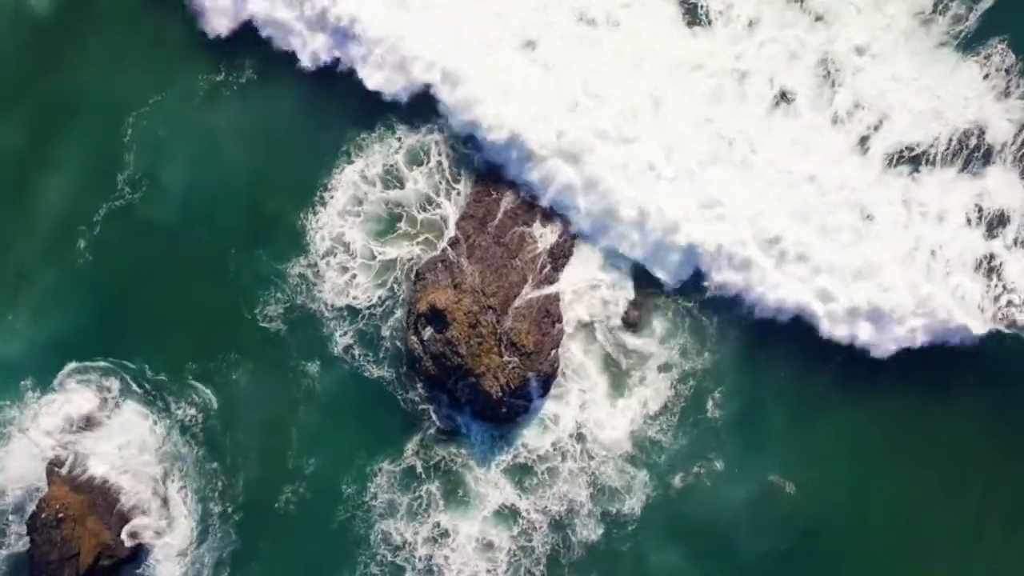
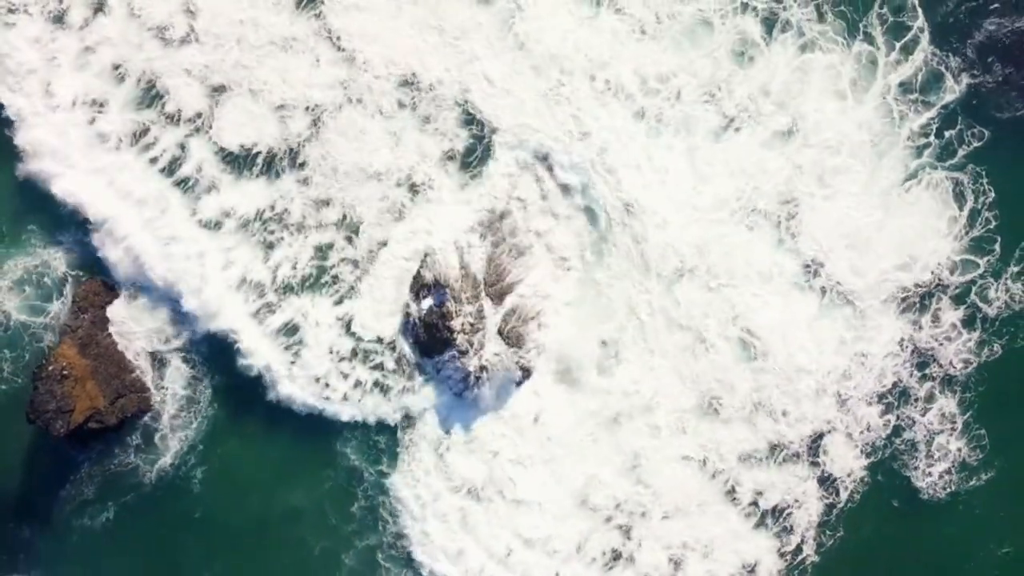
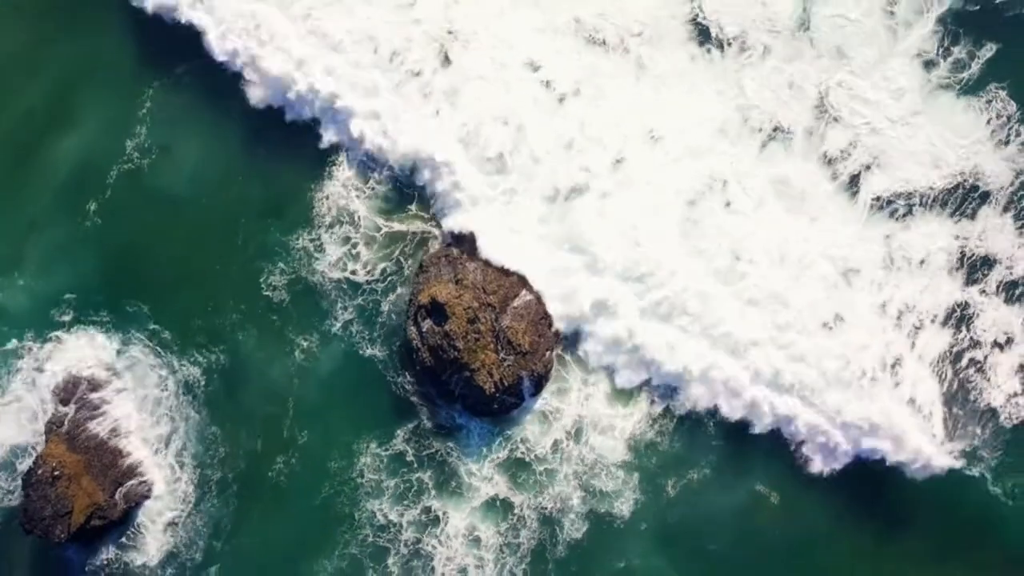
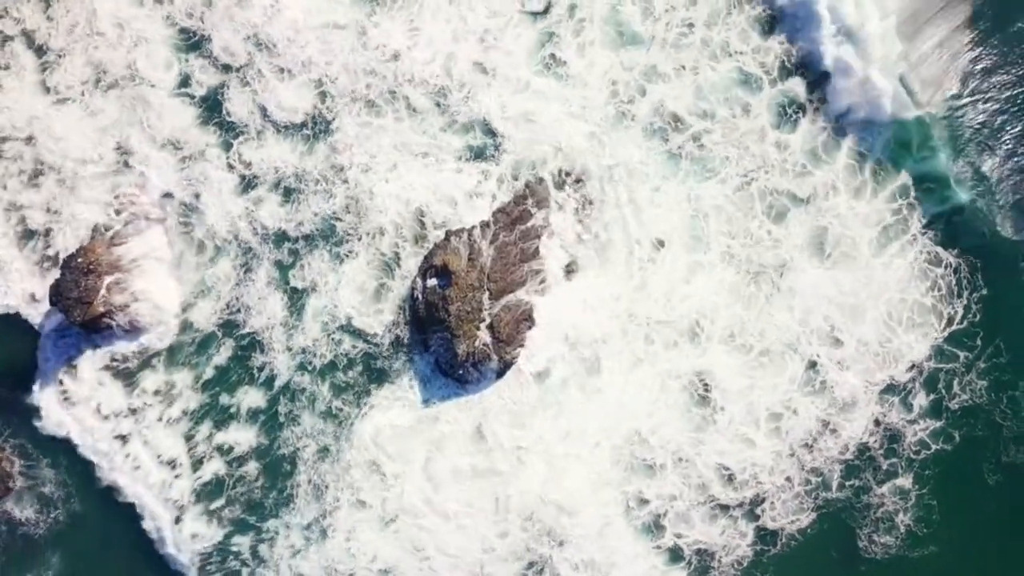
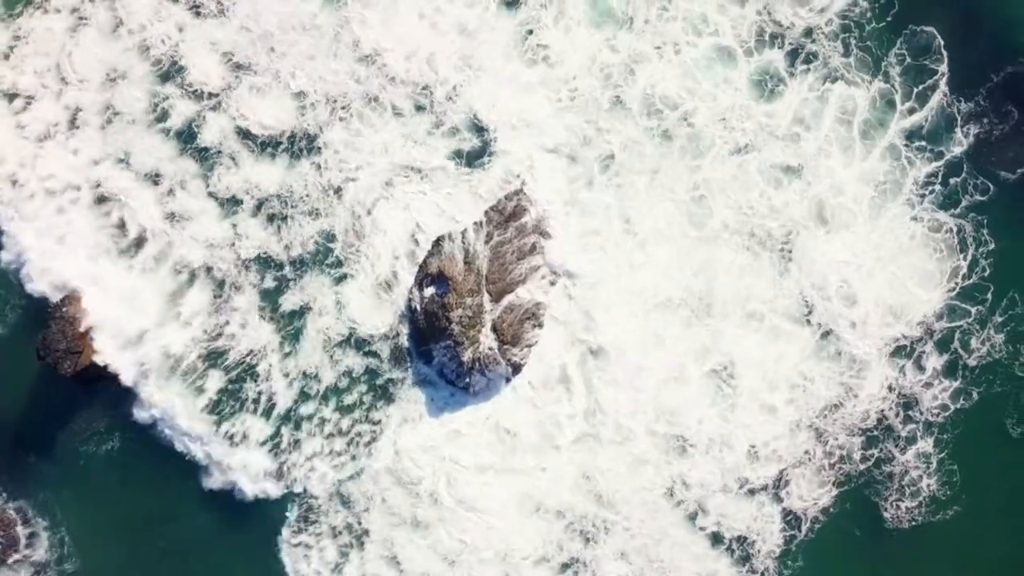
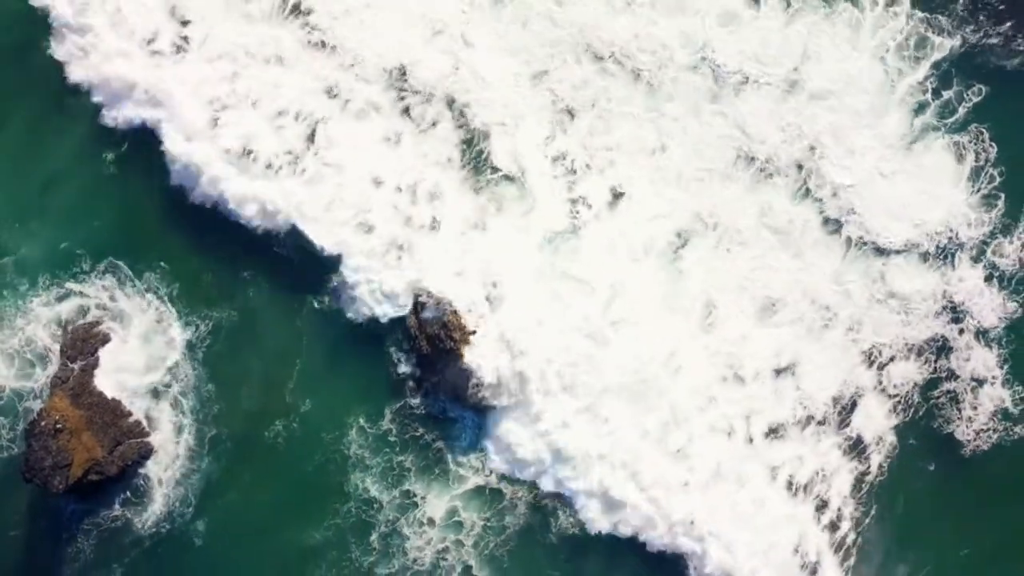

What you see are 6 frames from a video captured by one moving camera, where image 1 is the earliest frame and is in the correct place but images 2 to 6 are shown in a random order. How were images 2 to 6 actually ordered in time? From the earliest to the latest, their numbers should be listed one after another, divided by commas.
3, 6, 2, 5, 4
